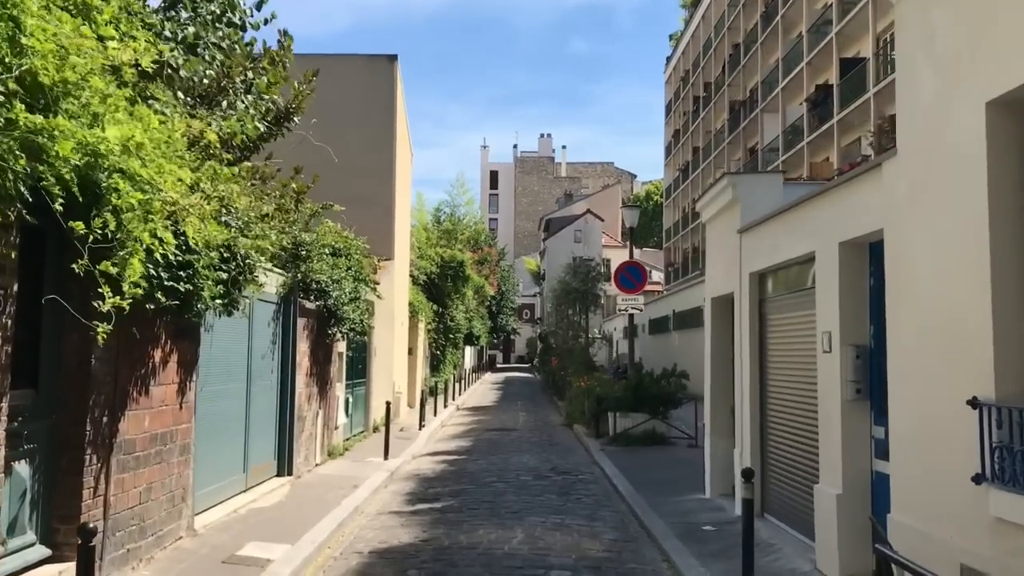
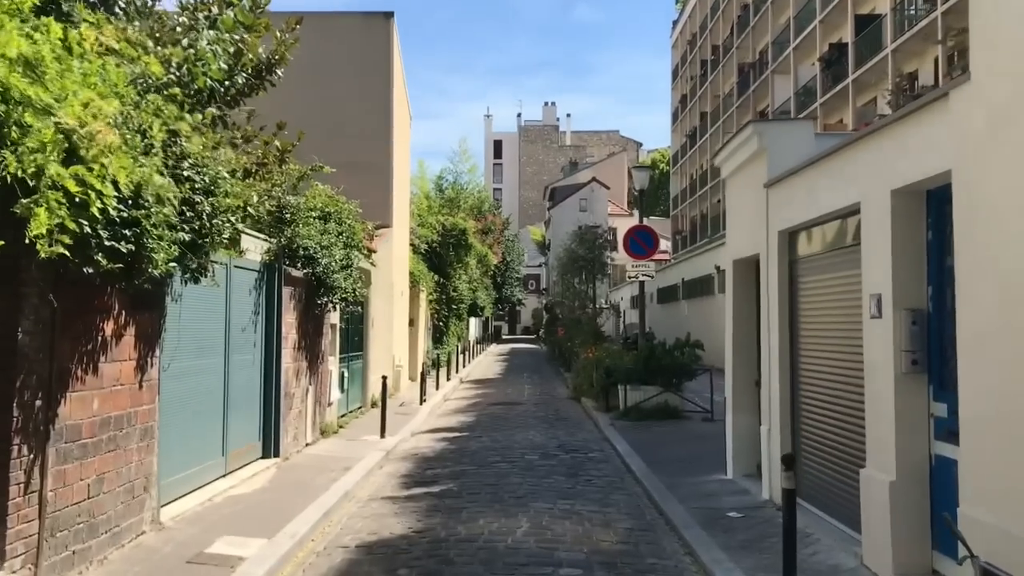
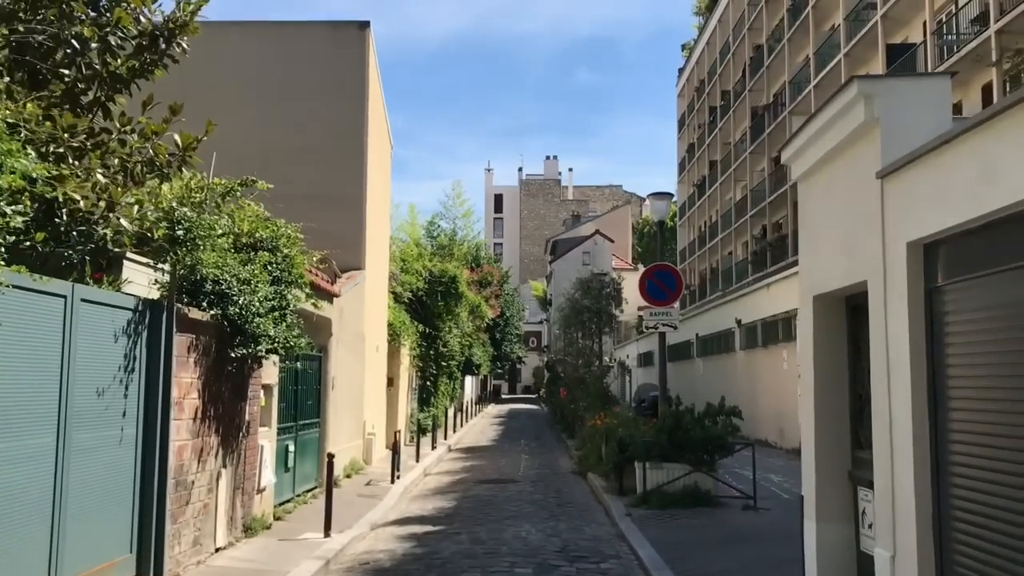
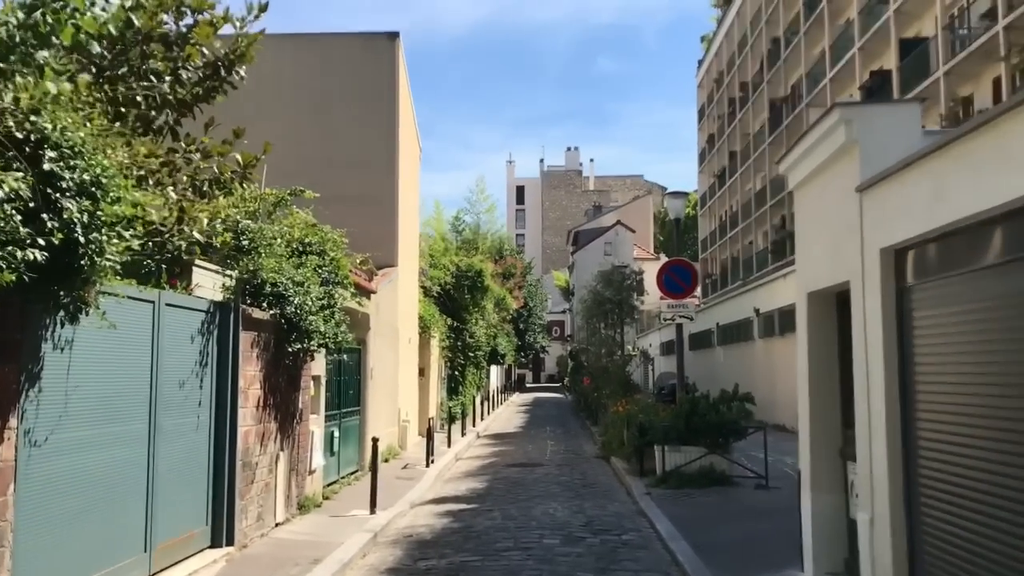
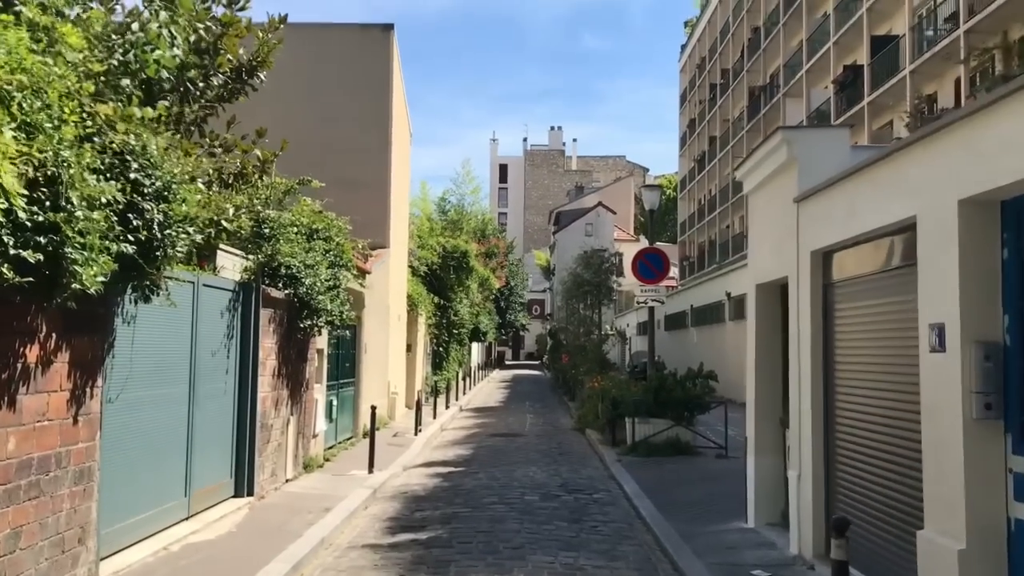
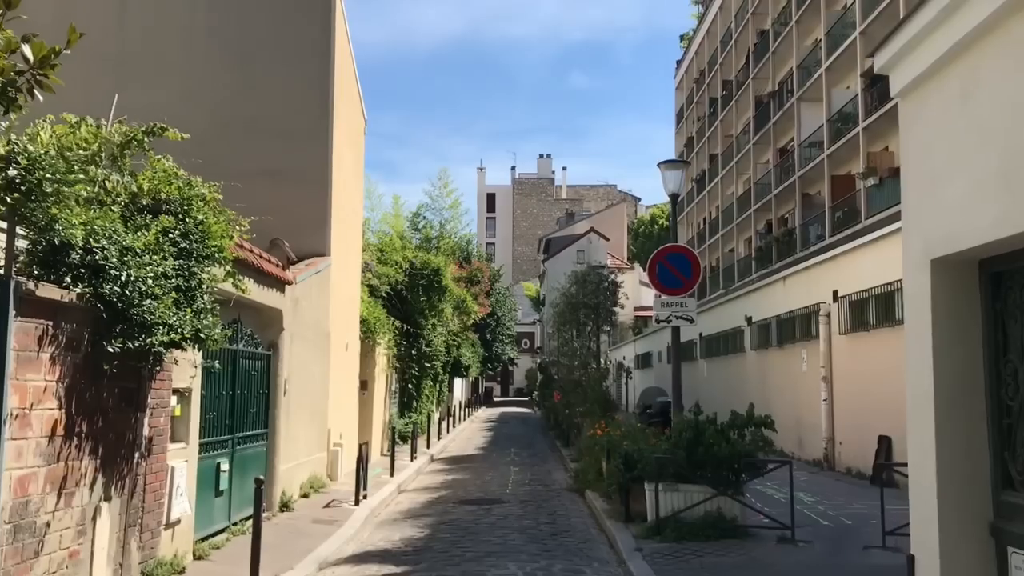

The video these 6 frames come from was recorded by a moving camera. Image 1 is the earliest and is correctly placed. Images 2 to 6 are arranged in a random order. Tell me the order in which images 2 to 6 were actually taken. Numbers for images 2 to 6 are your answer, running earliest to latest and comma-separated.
2, 5, 4, 3, 6
